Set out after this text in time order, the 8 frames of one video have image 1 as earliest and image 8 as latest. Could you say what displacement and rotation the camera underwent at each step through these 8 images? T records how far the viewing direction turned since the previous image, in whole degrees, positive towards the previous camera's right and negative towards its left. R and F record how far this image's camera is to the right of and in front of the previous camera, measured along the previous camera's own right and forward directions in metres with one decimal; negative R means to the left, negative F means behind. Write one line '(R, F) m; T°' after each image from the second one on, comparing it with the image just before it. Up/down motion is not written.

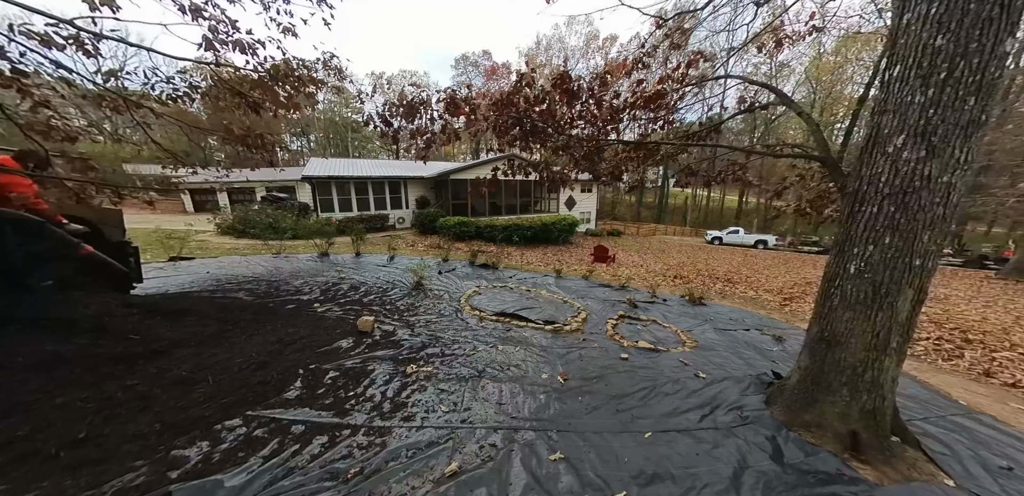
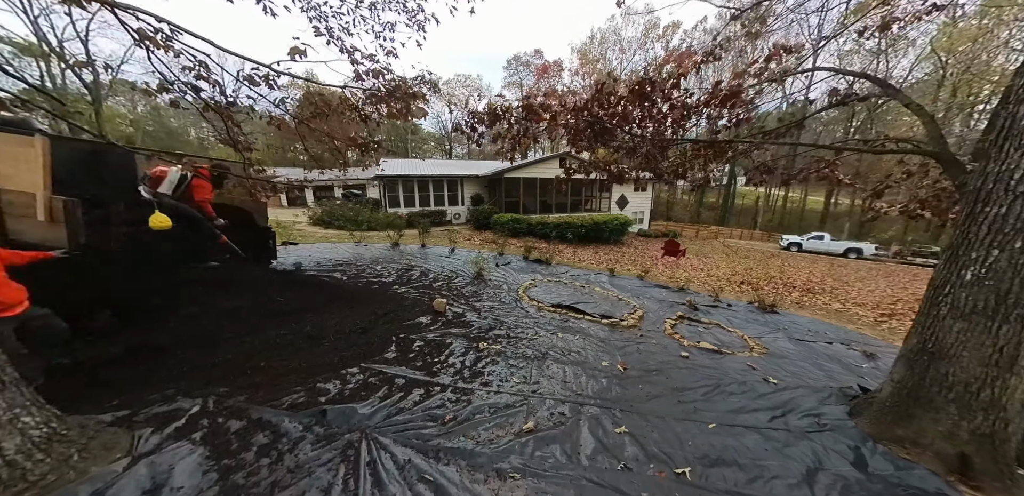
(-0.3, -0.4) m; -9°
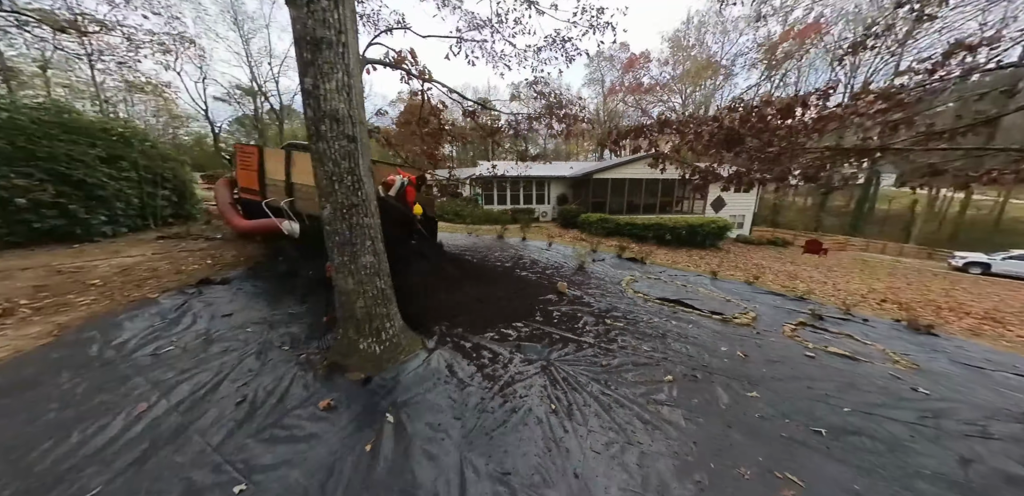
(-0.9, -1.1) m; -14°
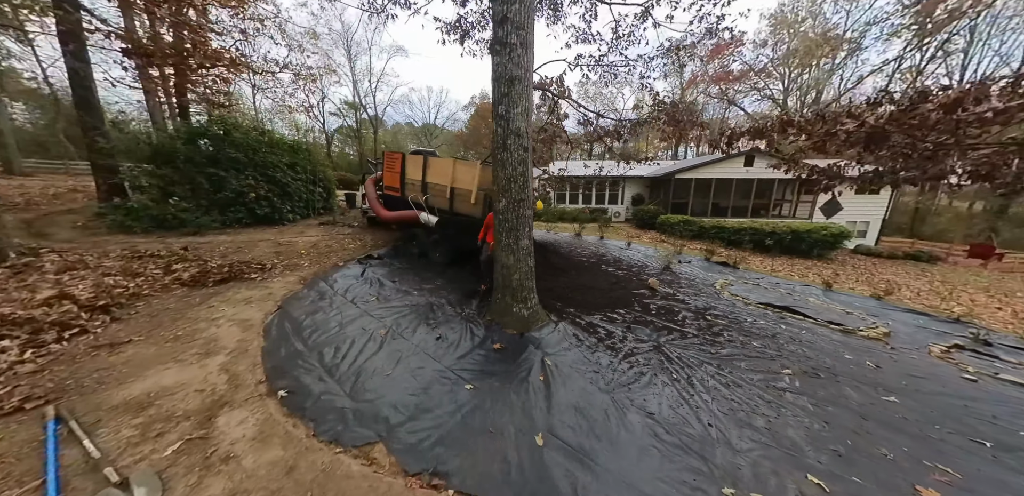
(-0.8, -0.7) m; -11°
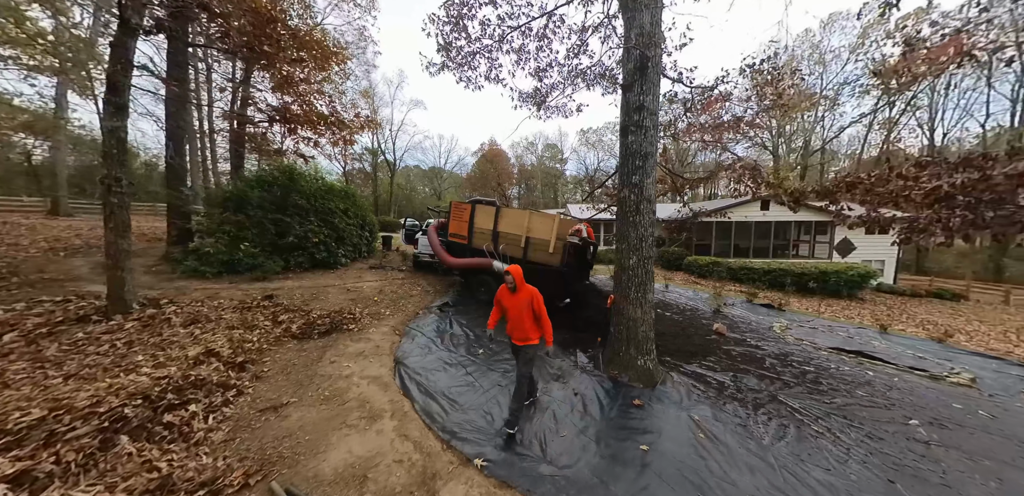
(-1.7, -0.2) m; +1°
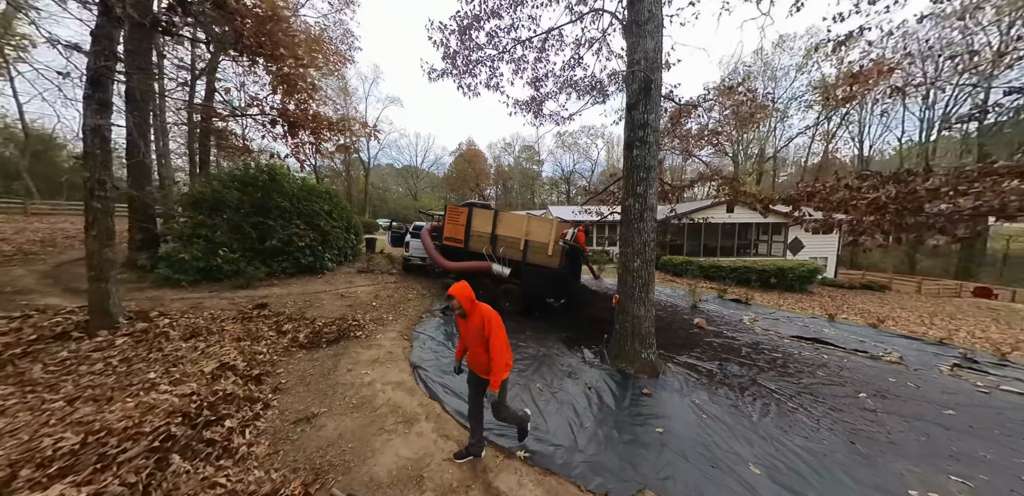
(-0.6, -0.2) m; +5°
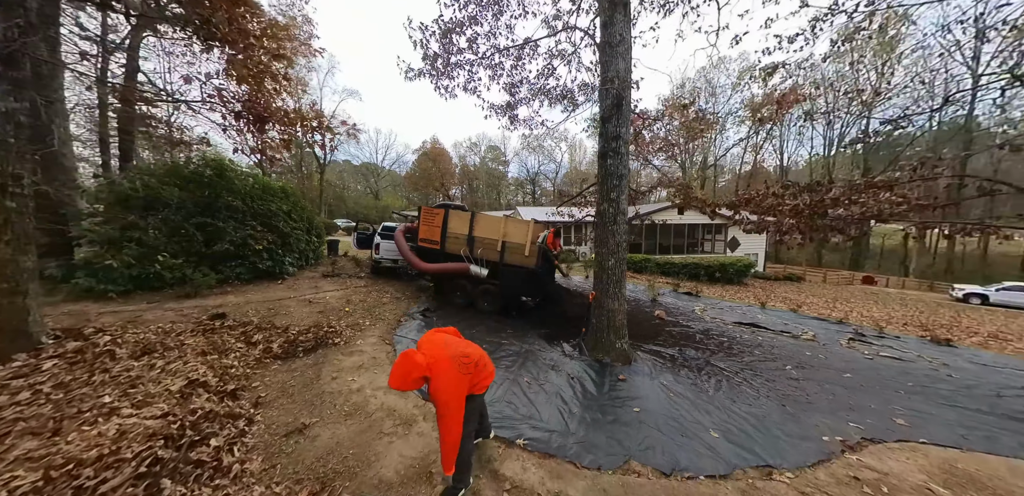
(-0.3, -0.2) m; +7°
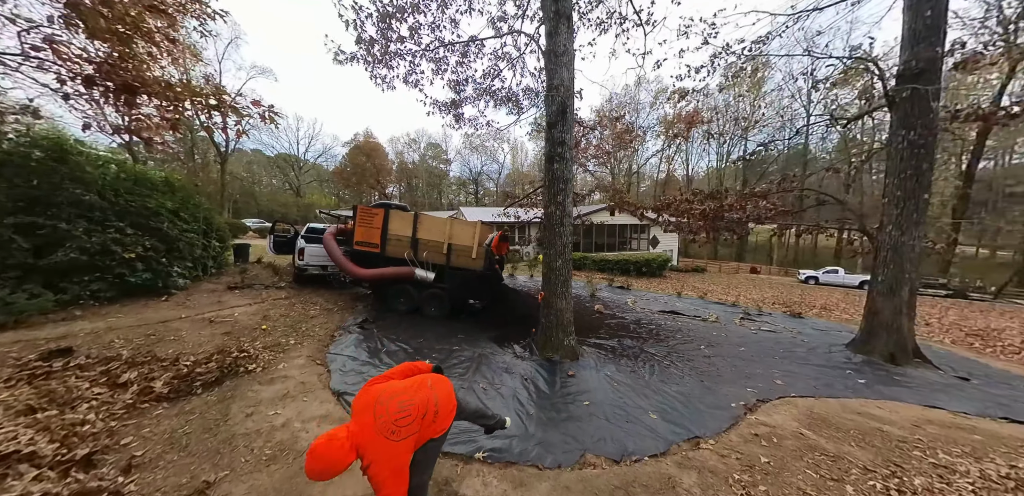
(-0.1, +0.1) m; +11°
